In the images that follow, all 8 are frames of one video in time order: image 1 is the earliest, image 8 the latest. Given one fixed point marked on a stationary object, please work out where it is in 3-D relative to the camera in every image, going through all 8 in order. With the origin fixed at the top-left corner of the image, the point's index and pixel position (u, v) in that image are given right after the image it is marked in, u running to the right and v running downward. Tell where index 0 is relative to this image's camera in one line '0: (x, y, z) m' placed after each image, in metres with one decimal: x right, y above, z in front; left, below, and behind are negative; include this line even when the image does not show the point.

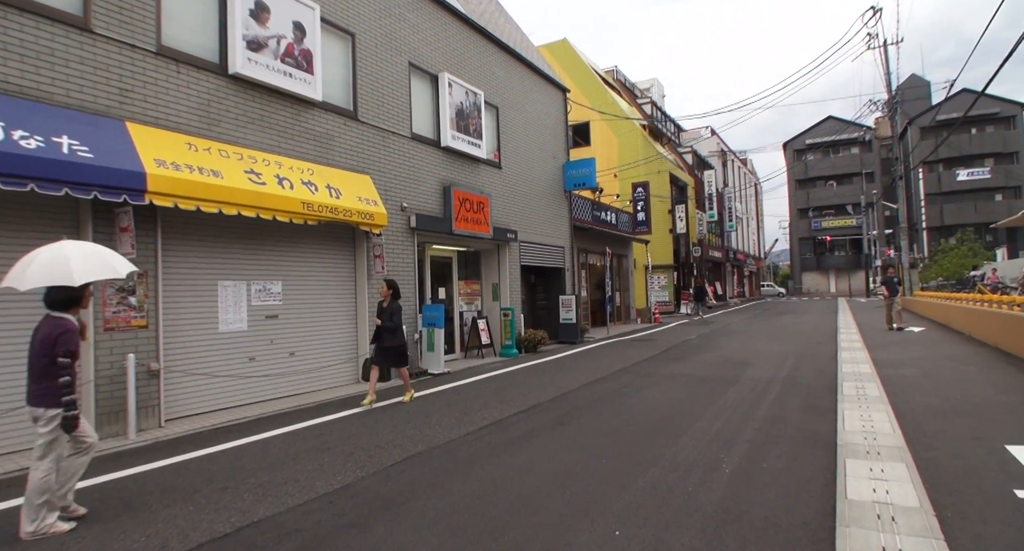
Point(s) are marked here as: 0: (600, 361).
0: (+1.9, -1.8, +11.0) m
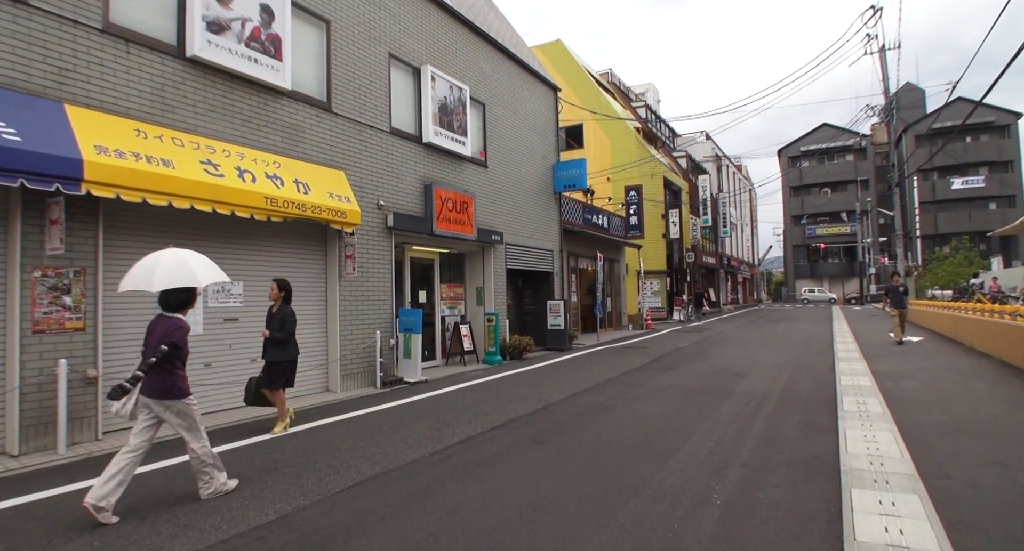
0: (+1.6, -1.9, +10.5) m
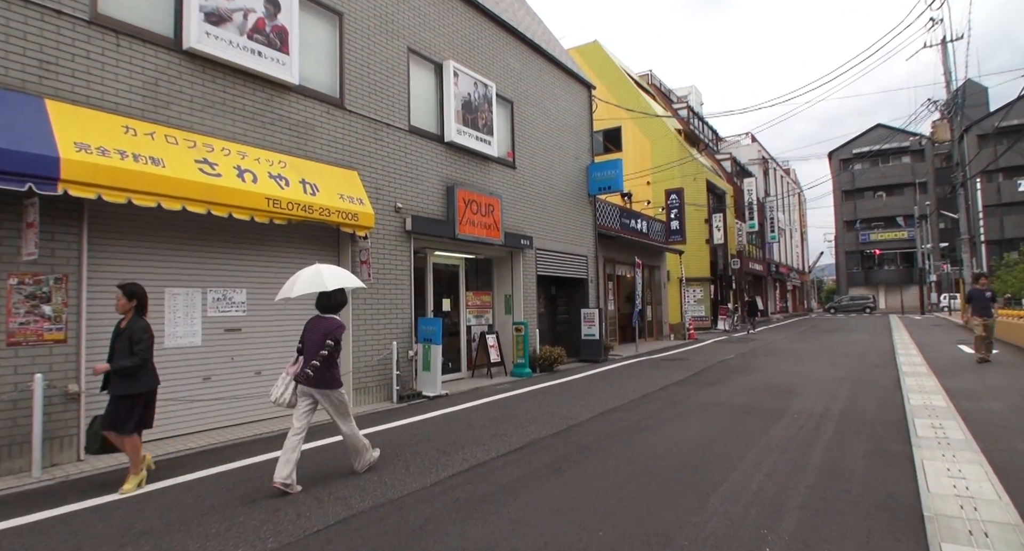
0: (+2.1, -2.0, +9.6) m
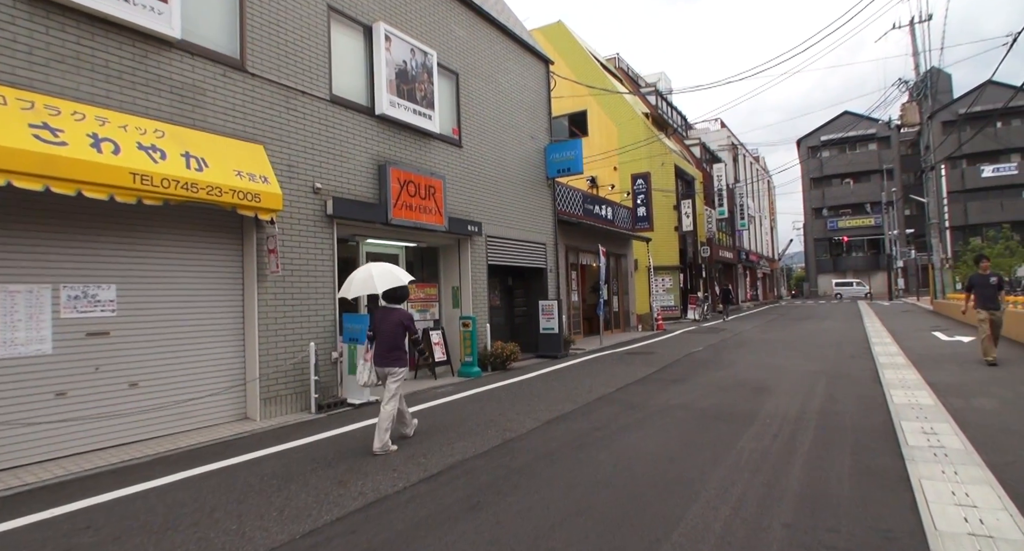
0: (+1.1, -1.8, +8.7) m
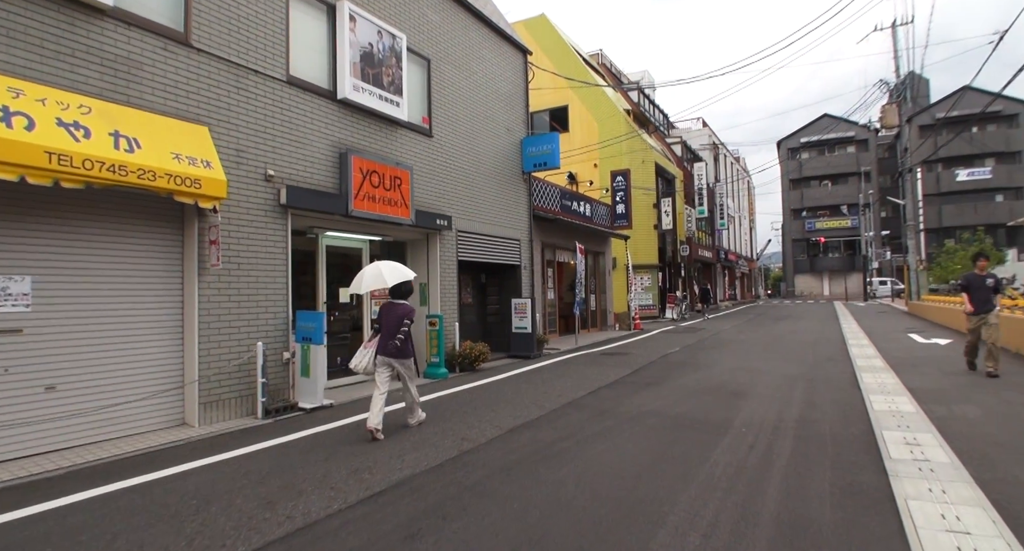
0: (+0.6, -1.7, +8.3) m
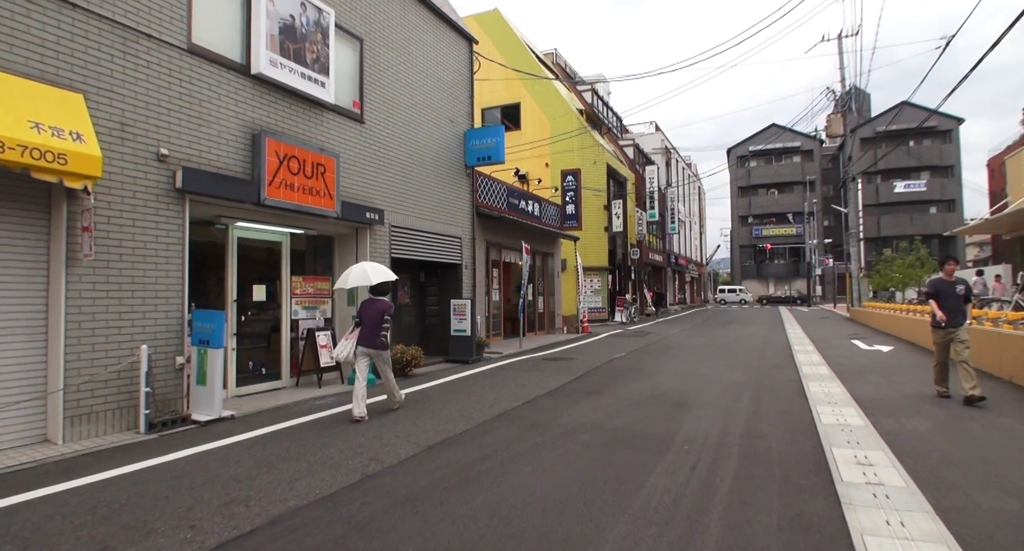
0: (-0.4, -1.7, +7.6) m
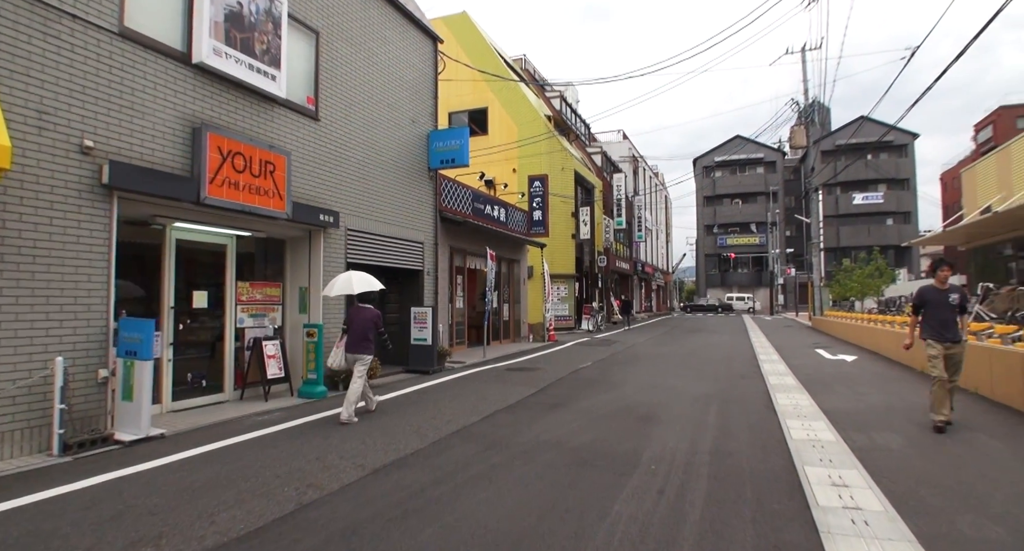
0: (-1.0, -1.8, +7.2) m
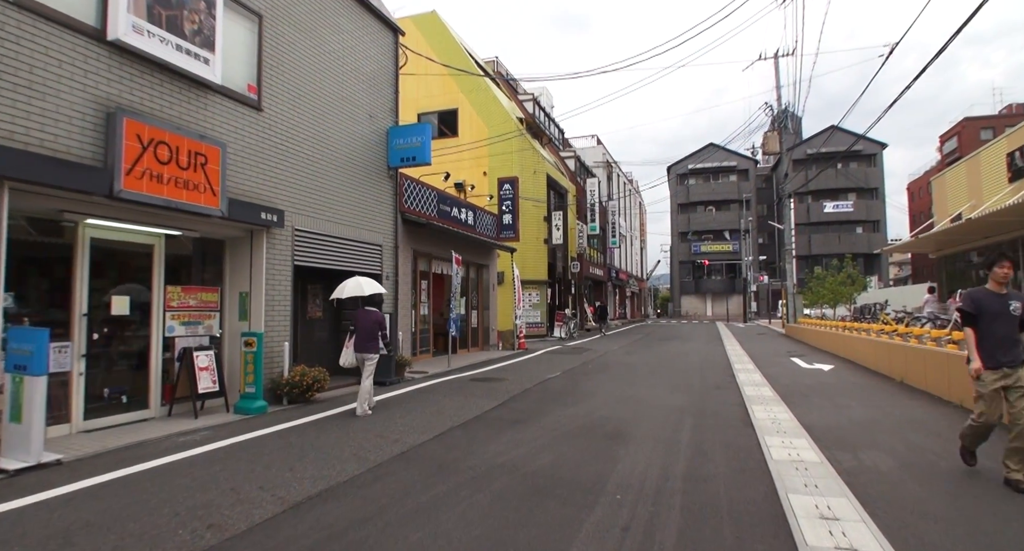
0: (-1.5, -1.9, +6.5) m
